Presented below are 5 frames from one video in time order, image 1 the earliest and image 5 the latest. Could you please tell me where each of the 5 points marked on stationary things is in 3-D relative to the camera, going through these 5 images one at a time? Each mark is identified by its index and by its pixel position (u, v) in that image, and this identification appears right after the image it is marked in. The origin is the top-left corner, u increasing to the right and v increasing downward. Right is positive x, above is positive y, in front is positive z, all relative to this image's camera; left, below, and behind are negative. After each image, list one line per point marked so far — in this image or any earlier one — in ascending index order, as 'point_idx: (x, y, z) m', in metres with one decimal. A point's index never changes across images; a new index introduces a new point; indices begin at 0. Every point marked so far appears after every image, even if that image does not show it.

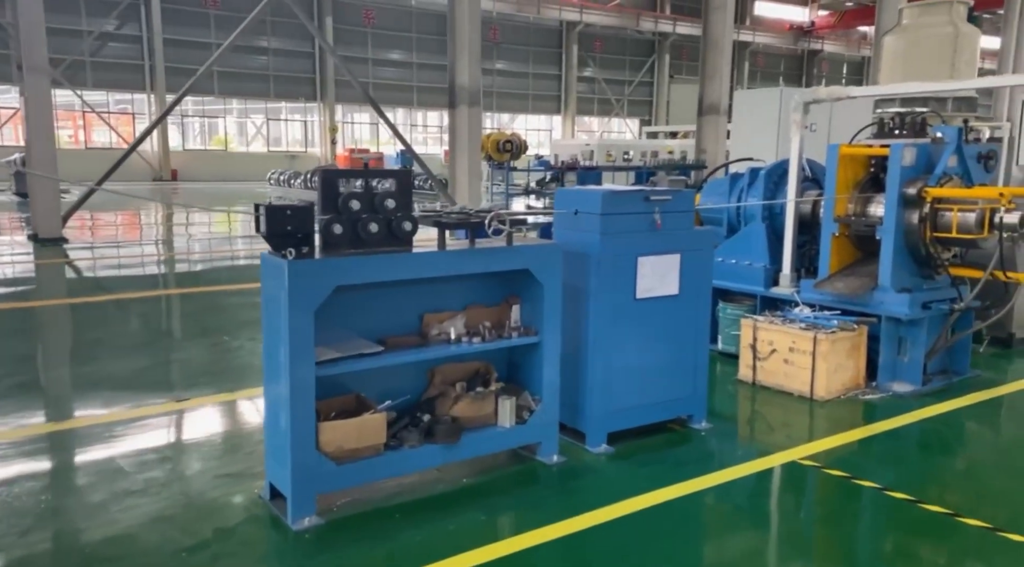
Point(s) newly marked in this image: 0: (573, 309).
0: (+0.2, -0.1, +3.3) m
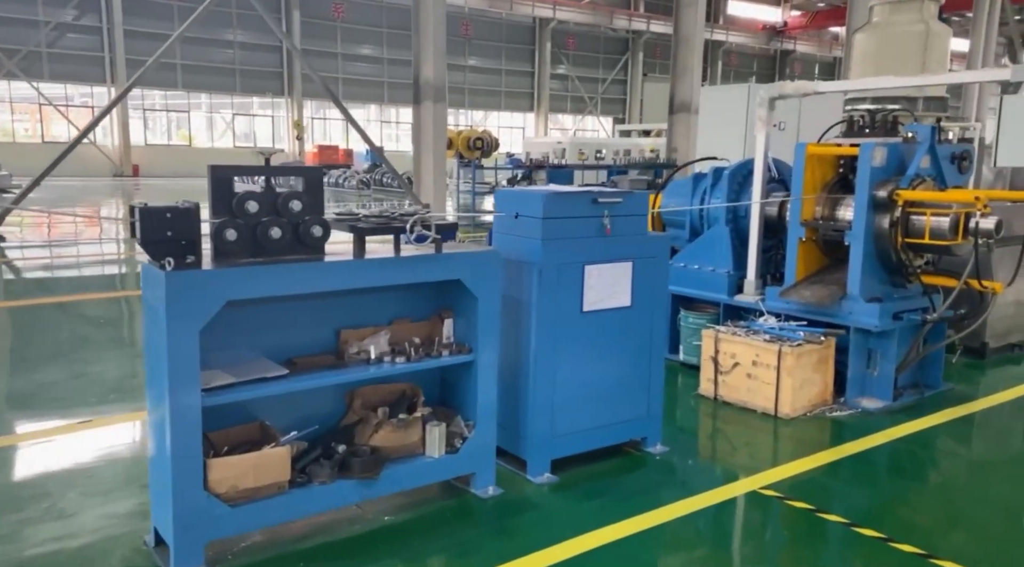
0: (0.0, -0.1, +3.0) m
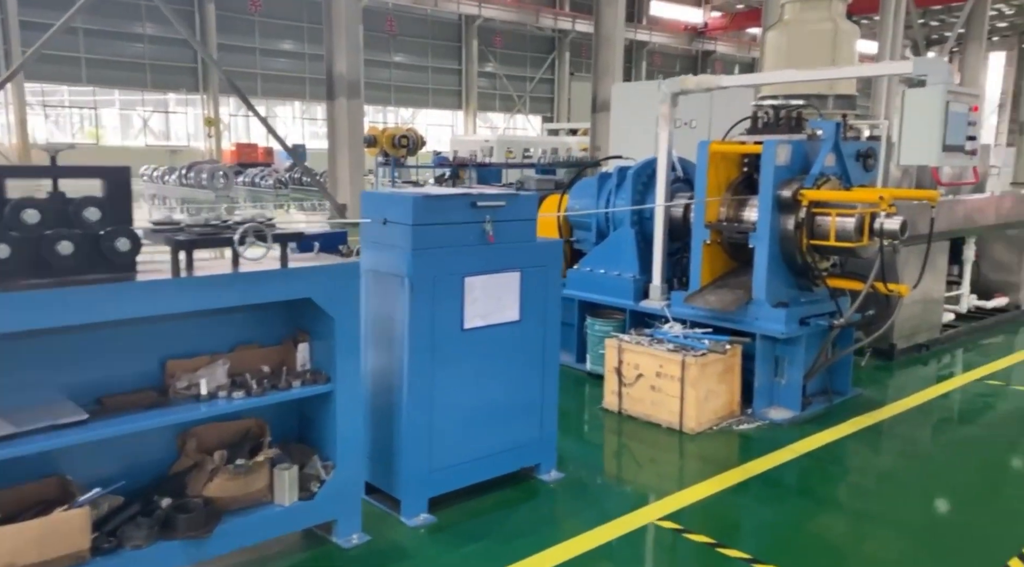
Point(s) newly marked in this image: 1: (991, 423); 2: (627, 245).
0: (-0.4, -0.2, +2.7) m
1: (+2.3, -0.7, +4.2) m
2: (+0.6, +0.2, +4.6) m
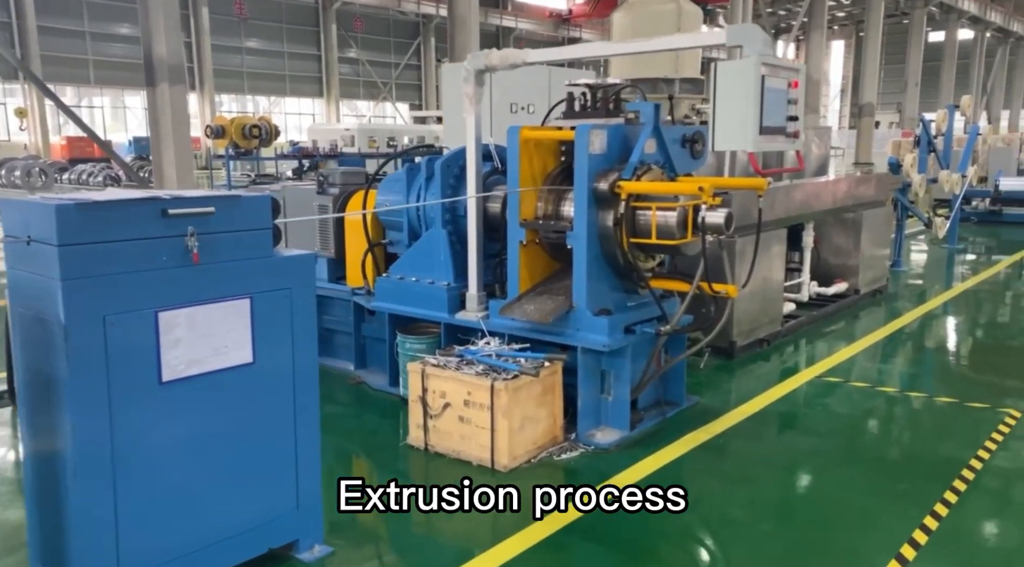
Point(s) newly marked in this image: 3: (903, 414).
0: (-1.1, -0.3, +2.0) m
1: (+1.4, -0.6, +3.9) m
2: (-0.3, +0.2, +4.0) m
3: (+1.8, -0.6, +4.0) m
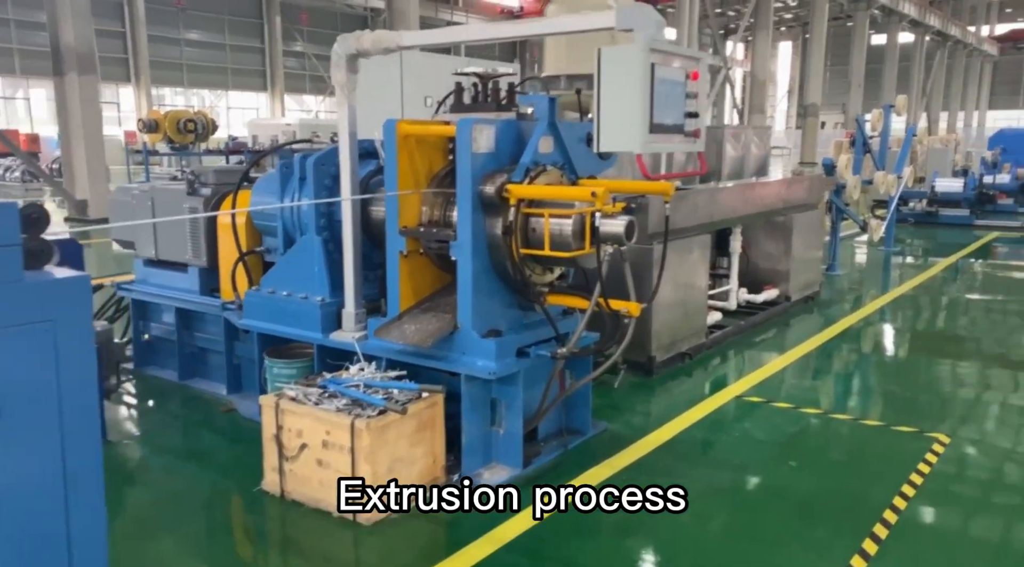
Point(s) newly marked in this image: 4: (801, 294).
0: (-1.4, -0.3, +1.5) m
1: (+0.9, -0.7, +3.5) m
2: (-0.8, +0.1, +3.5) m
3: (+1.3, -0.7, +3.7) m
4: (+2.1, -0.1, +6.3) m
